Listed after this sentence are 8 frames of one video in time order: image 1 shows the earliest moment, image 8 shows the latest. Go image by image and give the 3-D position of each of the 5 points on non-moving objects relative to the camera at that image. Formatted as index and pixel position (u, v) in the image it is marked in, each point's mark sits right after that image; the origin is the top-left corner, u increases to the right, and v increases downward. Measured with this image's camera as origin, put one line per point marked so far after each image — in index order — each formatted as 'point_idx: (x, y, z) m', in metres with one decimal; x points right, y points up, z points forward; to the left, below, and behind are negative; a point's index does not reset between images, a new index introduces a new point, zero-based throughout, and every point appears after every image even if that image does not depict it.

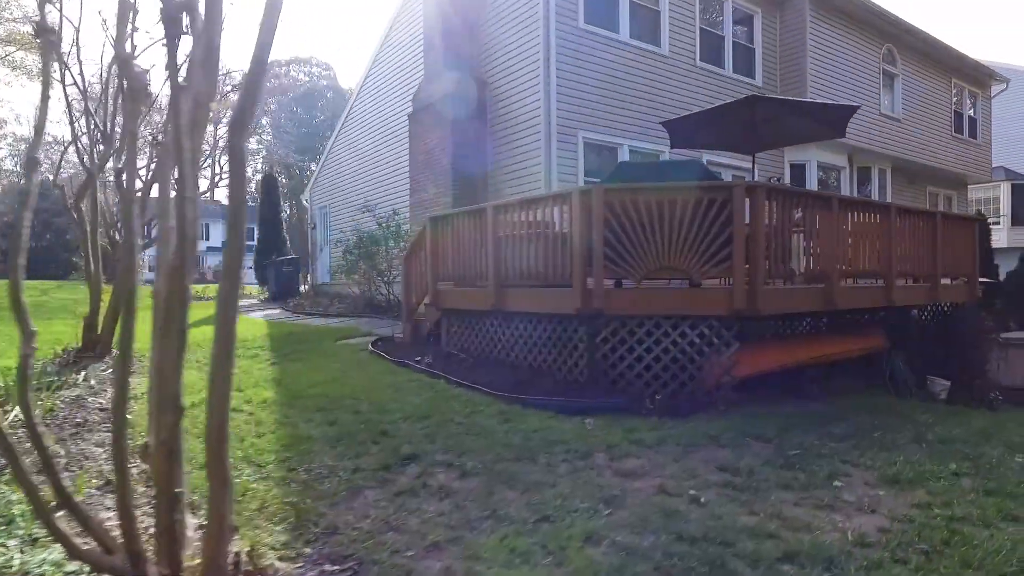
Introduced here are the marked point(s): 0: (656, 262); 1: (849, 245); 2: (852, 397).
0: (+1.3, +0.2, +6.2) m
1: (+3.4, +0.4, +7.3) m
2: (+3.4, -1.1, +7.2) m
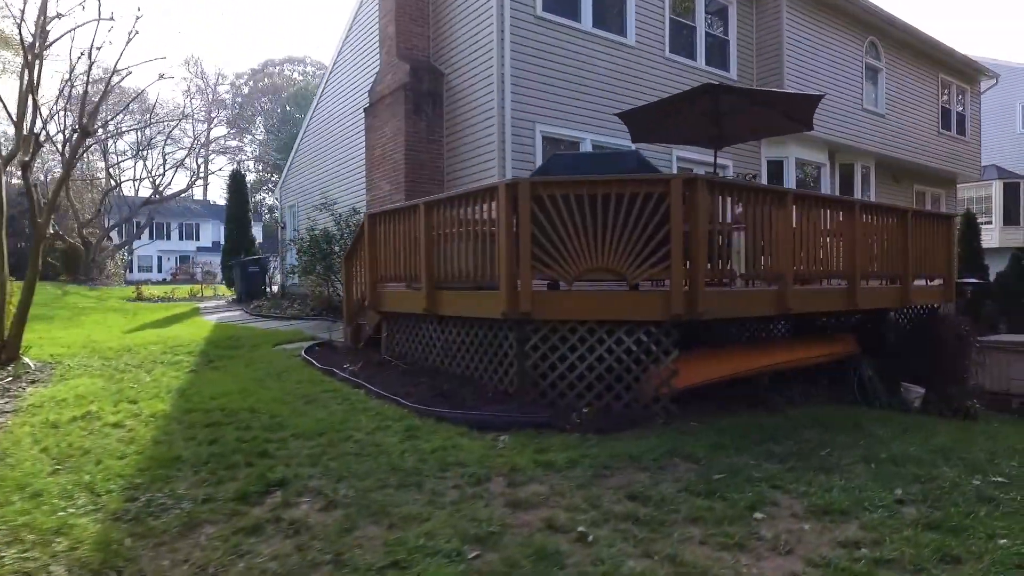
0: (+0.6, +0.2, +5.7) m
1: (+2.8, +0.4, +6.8) m
2: (+2.8, -1.1, +6.7) m
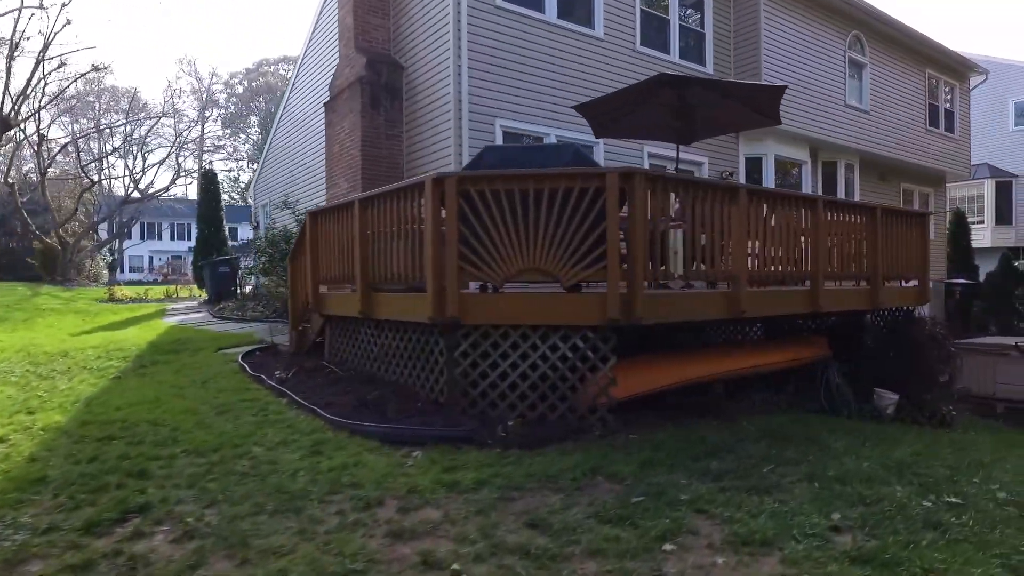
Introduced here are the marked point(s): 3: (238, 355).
0: (0.0, +0.2, +5.3) m
1: (+2.2, +0.4, +6.4) m
2: (+2.2, -1.2, +6.3) m
3: (-3.0, -0.7, +7.9) m
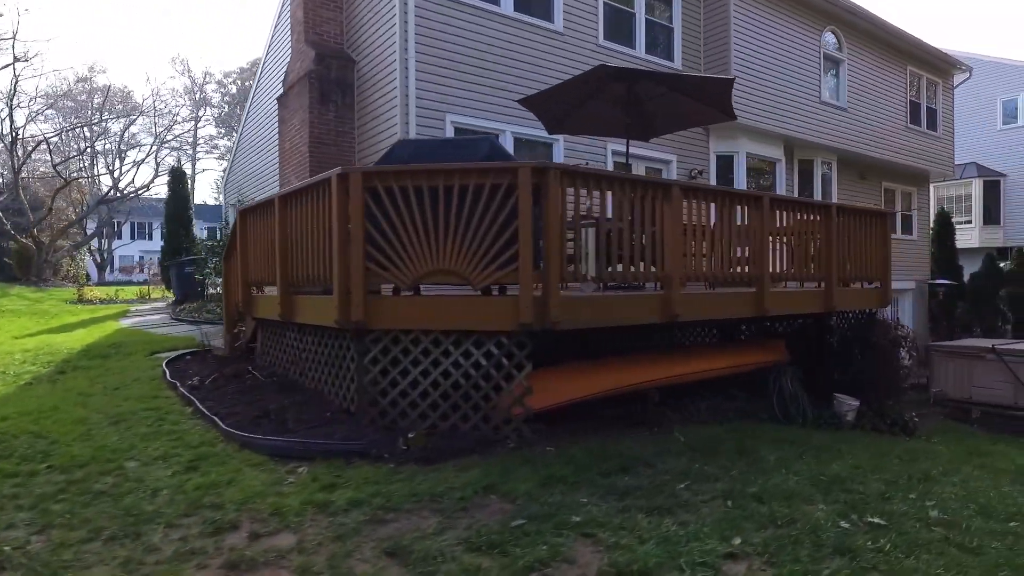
0: (-0.6, +0.2, +5.0) m
1: (+1.6, +0.4, +6.0) m
2: (+1.6, -1.2, +5.9) m
3: (-3.7, -0.8, +7.5) m
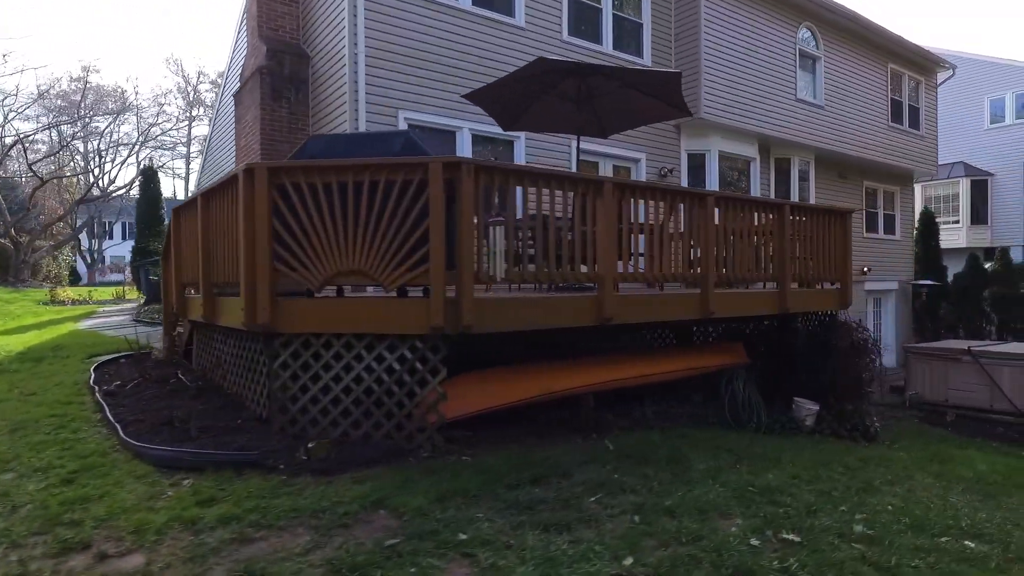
0: (-1.2, +0.2, +4.7) m
1: (+1.0, +0.4, +5.8) m
2: (+1.0, -1.2, +5.7) m
3: (-4.2, -0.8, +7.3) m
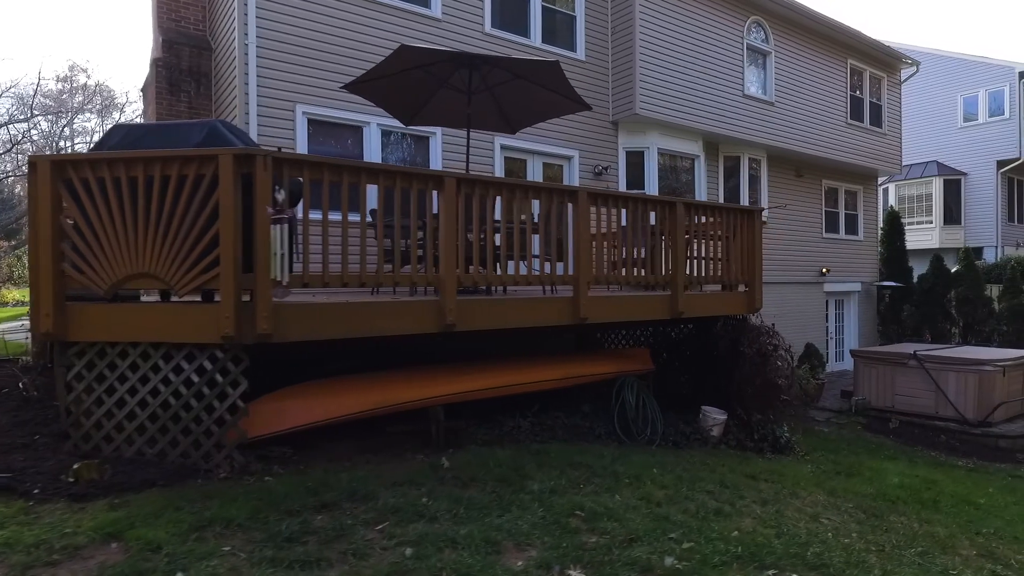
0: (-2.3, +0.1, +4.3) m
1: (-0.2, +0.3, +5.4) m
2: (-0.2, -1.2, +5.3) m
3: (-5.4, -0.8, +6.9) m
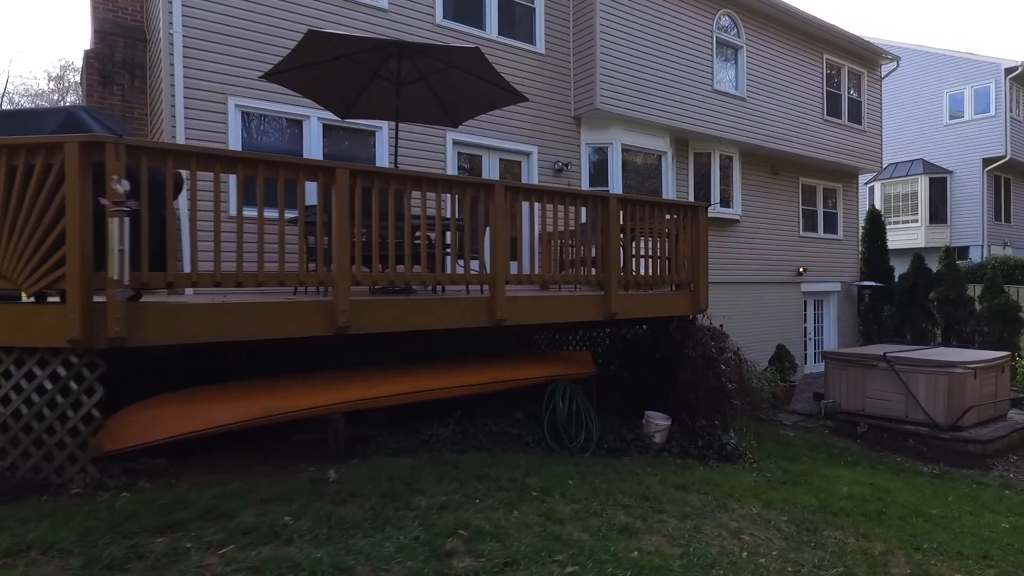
0: (-3.0, +0.1, +4.0) m
1: (-0.8, +0.3, +5.0) m
2: (-0.9, -1.2, +4.9) m
3: (-6.1, -0.8, +6.5) m
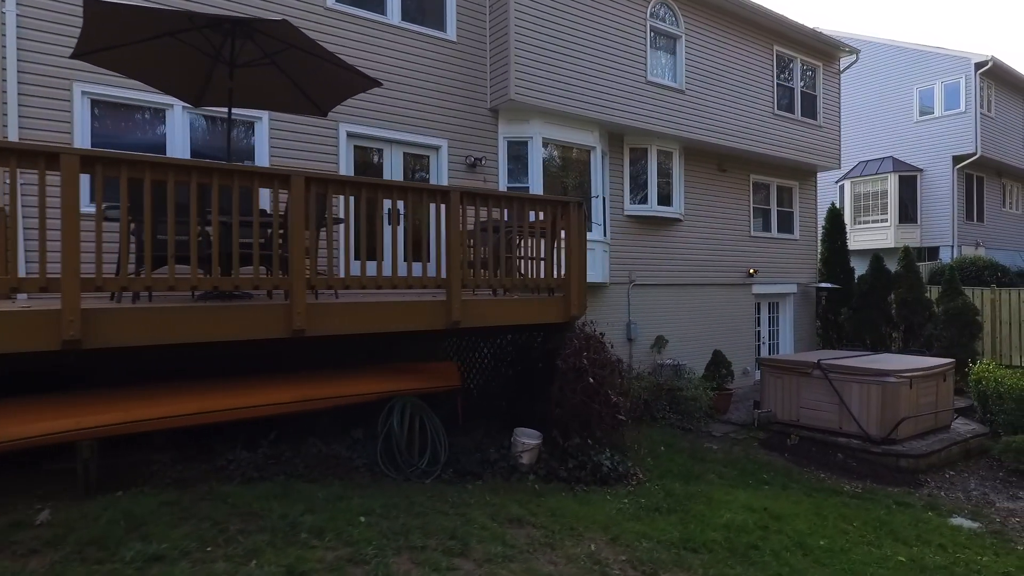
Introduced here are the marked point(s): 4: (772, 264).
0: (-4.4, +0.1, +3.3) m
1: (-2.2, +0.3, +4.3) m
2: (-2.2, -1.2, +4.2) m
3: (-7.5, -0.8, +5.8) m
4: (+5.9, +0.6, +16.2) m
